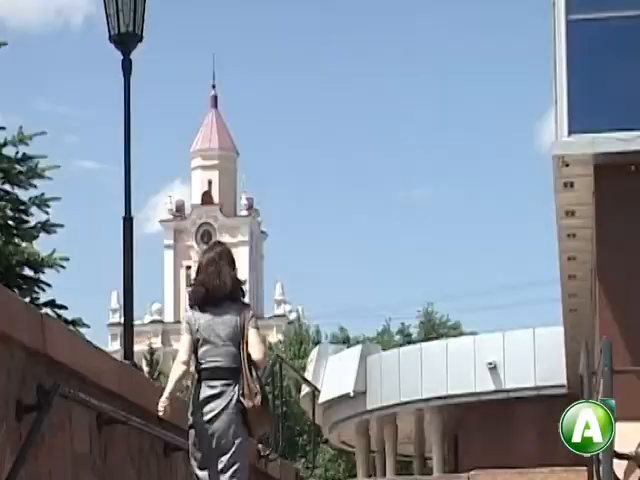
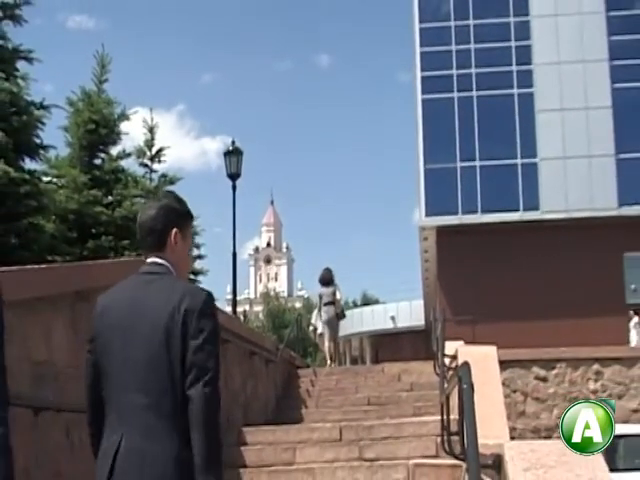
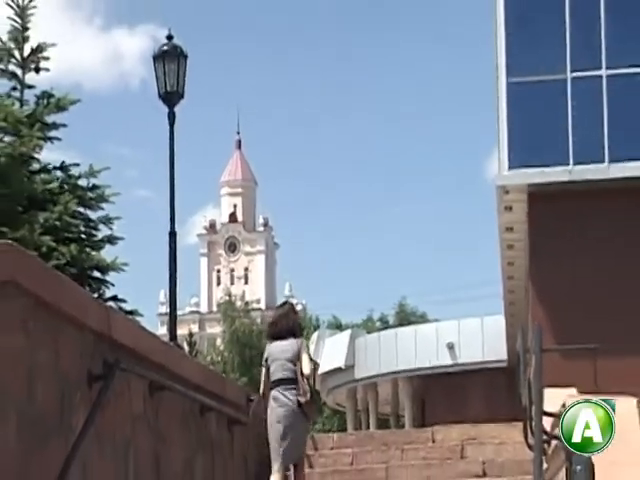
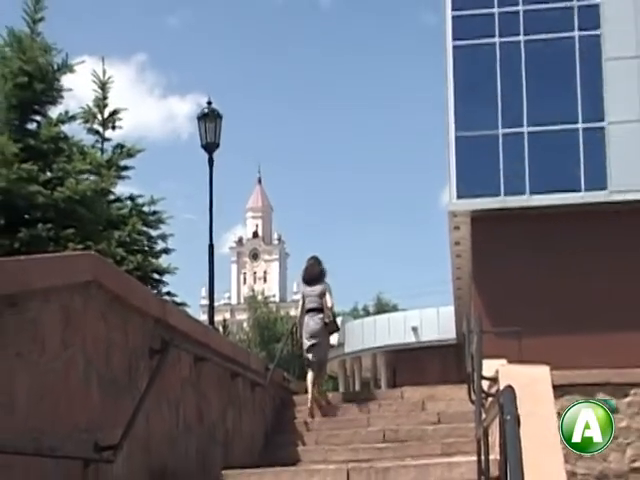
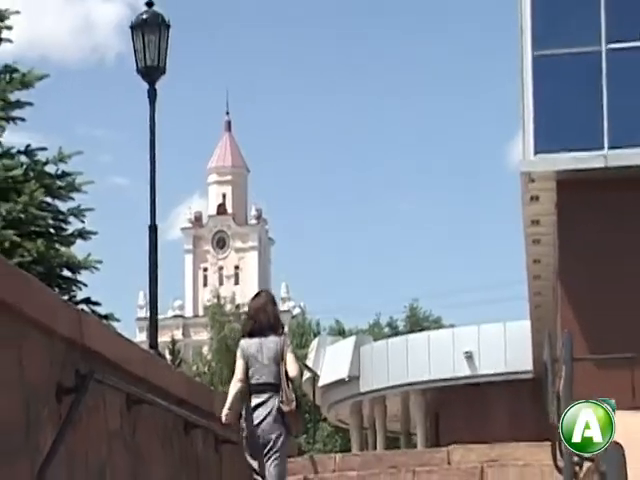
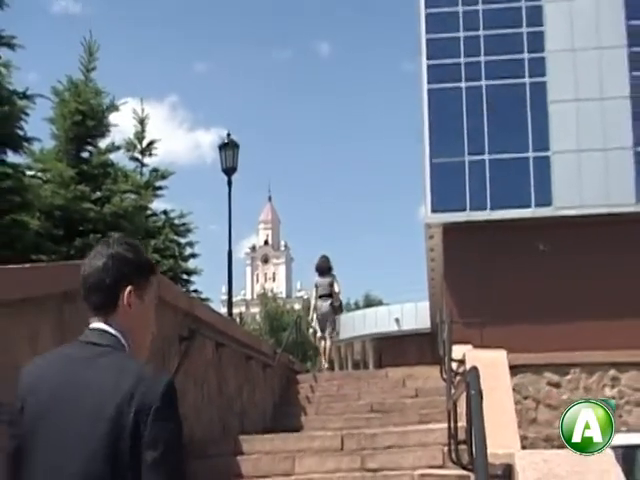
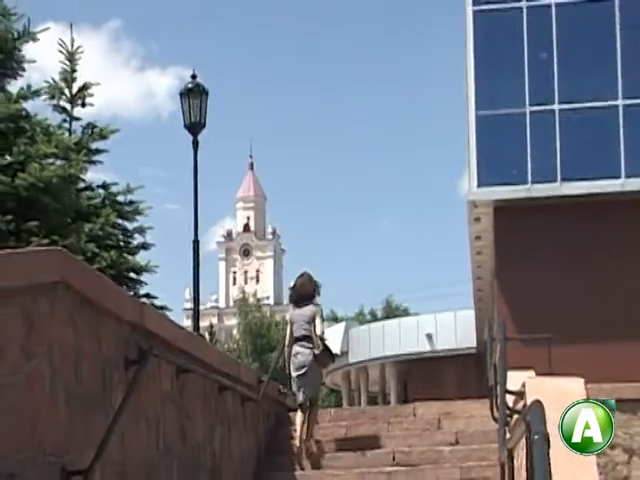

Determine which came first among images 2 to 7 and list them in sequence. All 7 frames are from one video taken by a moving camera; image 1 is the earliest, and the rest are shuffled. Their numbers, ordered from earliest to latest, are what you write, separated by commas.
5, 3, 7, 4, 6, 2
